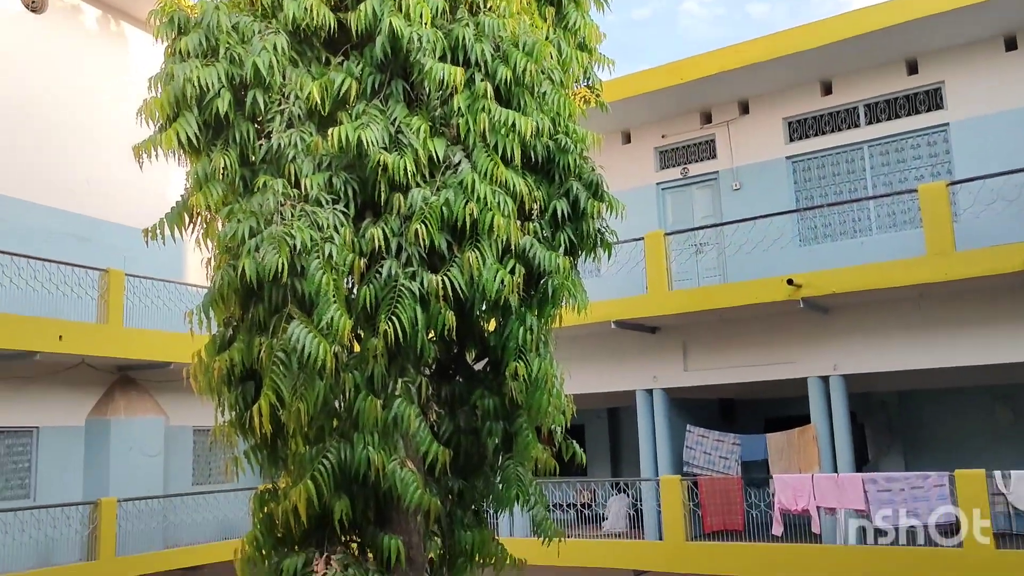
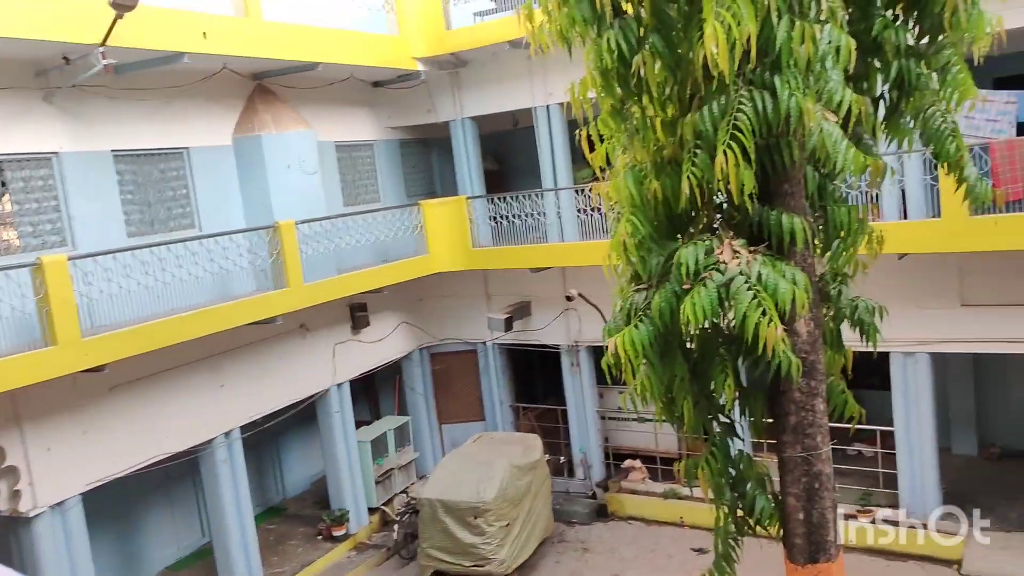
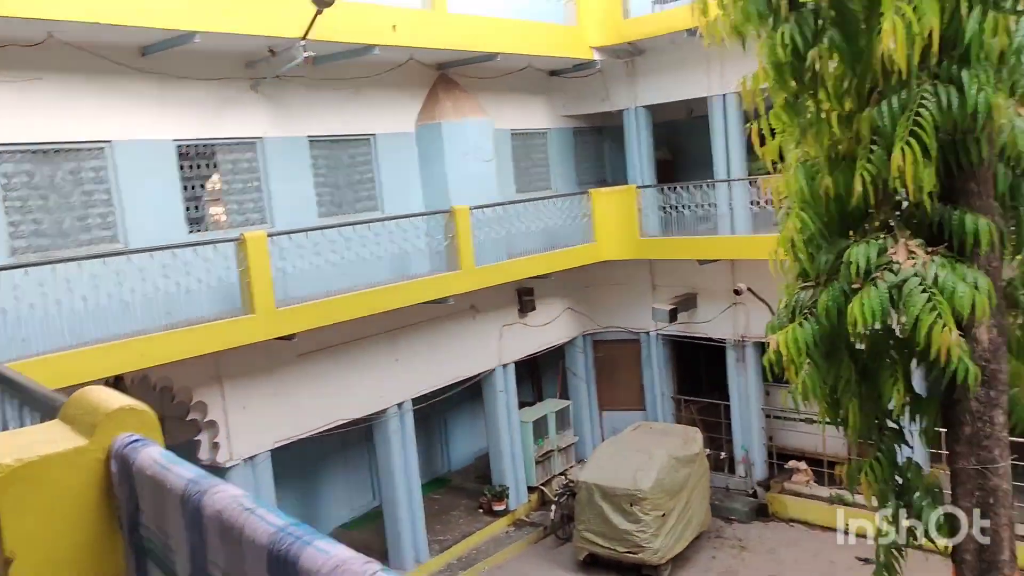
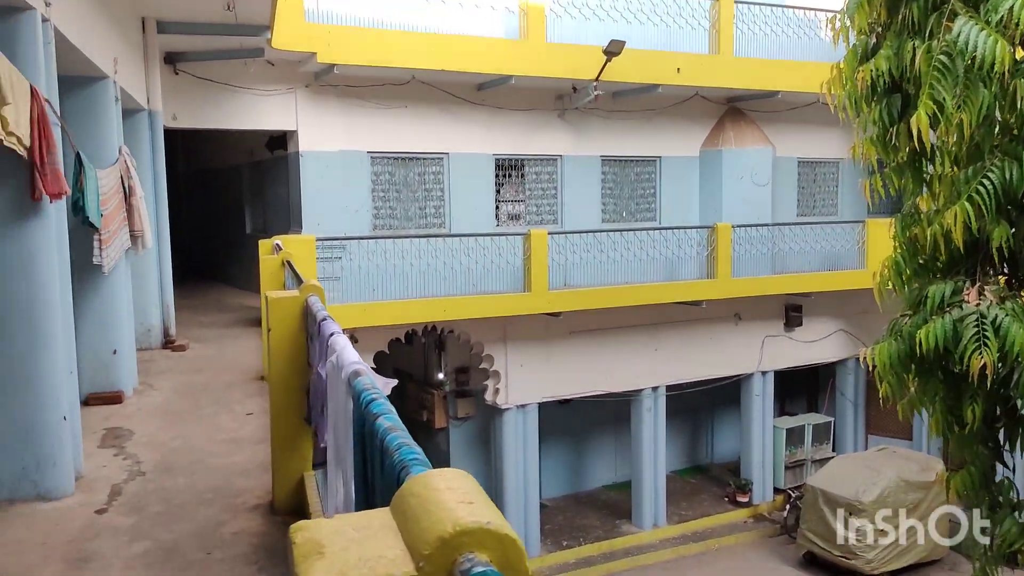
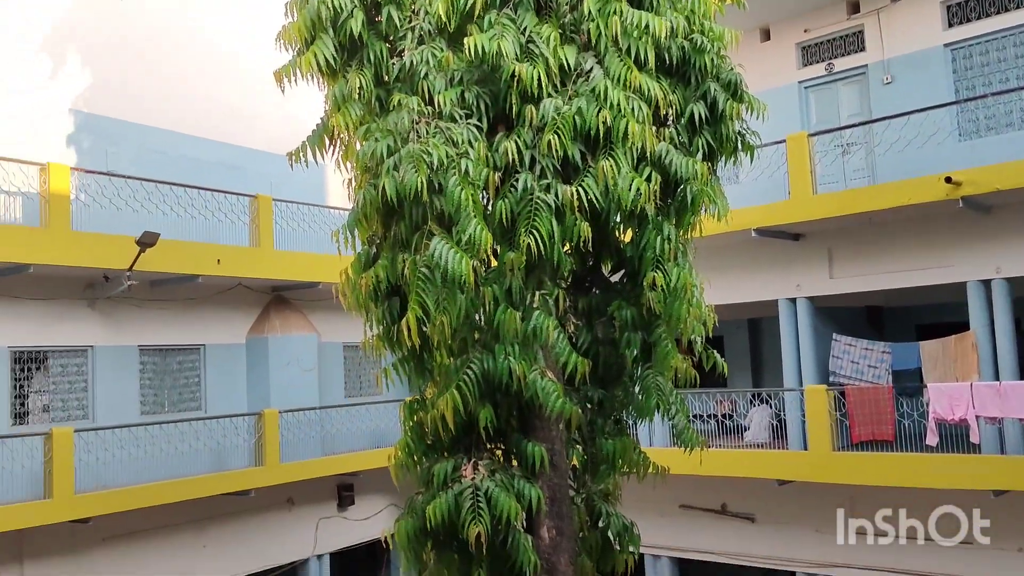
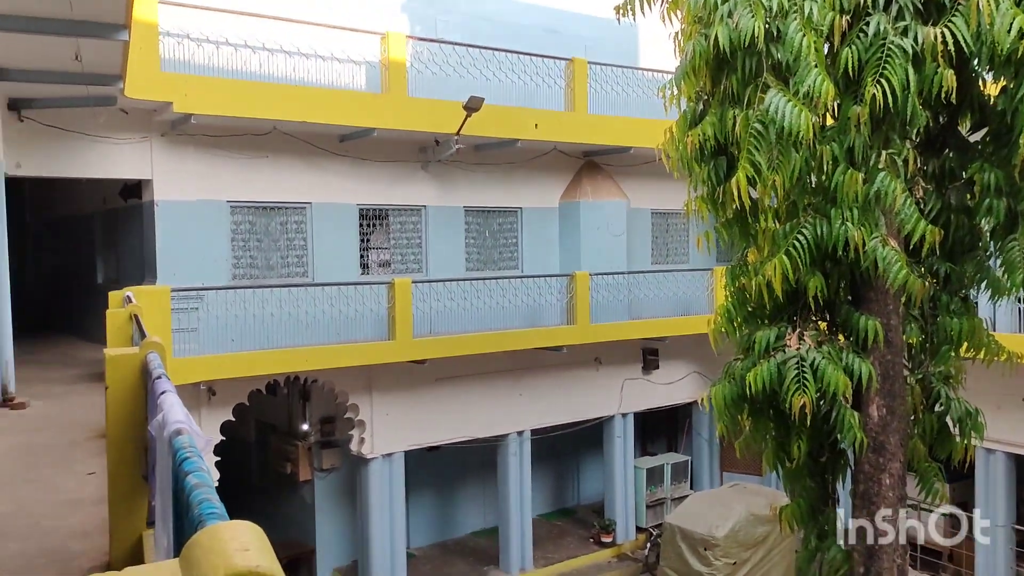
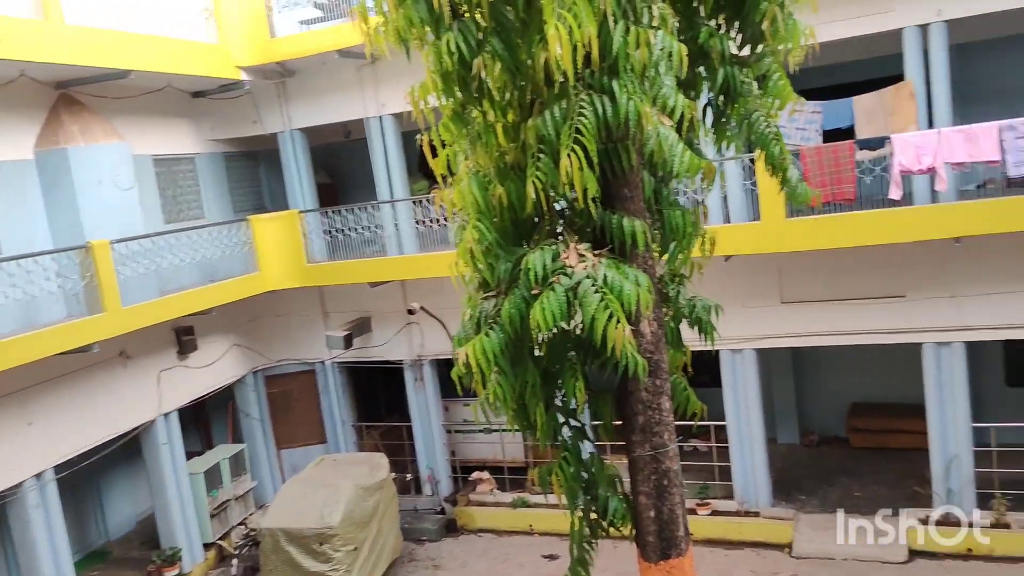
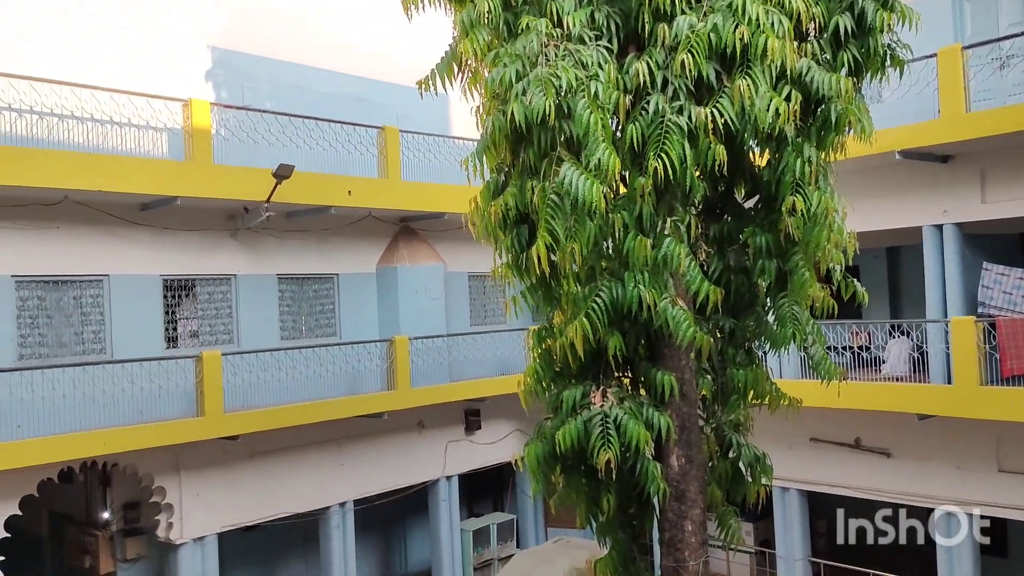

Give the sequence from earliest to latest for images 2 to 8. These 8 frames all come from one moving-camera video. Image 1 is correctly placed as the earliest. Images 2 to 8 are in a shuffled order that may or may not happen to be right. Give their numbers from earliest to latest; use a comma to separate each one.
5, 8, 6, 4, 3, 2, 7
